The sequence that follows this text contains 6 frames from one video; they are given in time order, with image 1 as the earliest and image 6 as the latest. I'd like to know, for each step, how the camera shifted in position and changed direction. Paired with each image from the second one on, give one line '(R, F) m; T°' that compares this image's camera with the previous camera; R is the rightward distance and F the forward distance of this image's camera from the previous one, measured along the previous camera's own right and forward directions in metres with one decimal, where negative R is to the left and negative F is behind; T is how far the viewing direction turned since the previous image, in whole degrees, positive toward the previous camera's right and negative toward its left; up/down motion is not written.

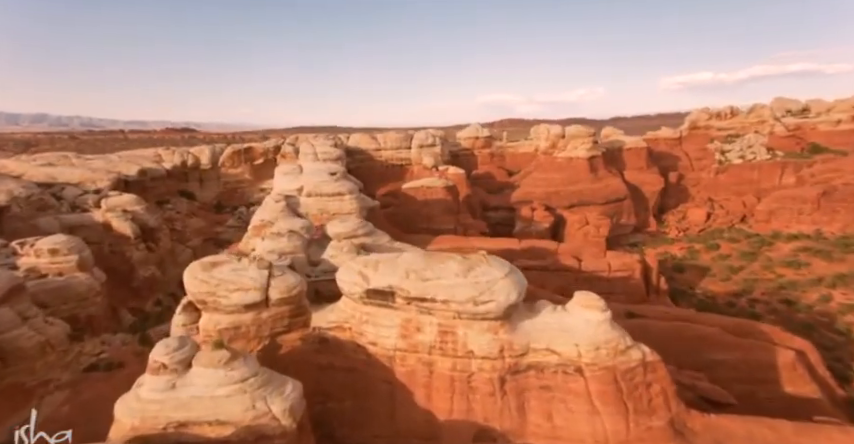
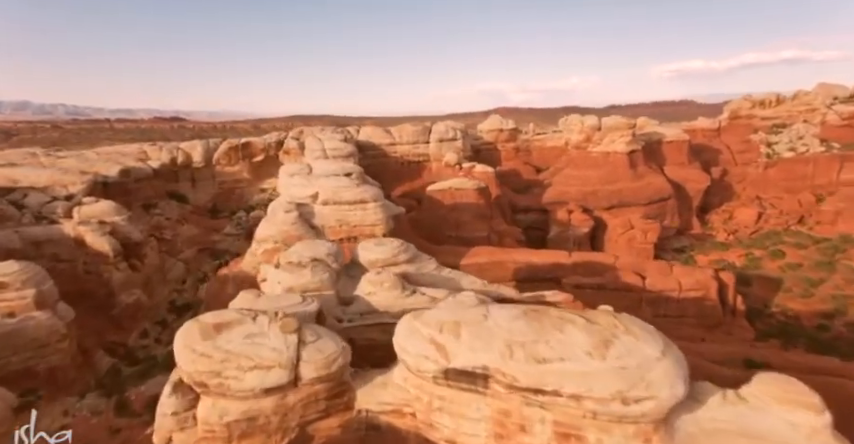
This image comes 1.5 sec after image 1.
(-1.2, +2.7) m; +1°
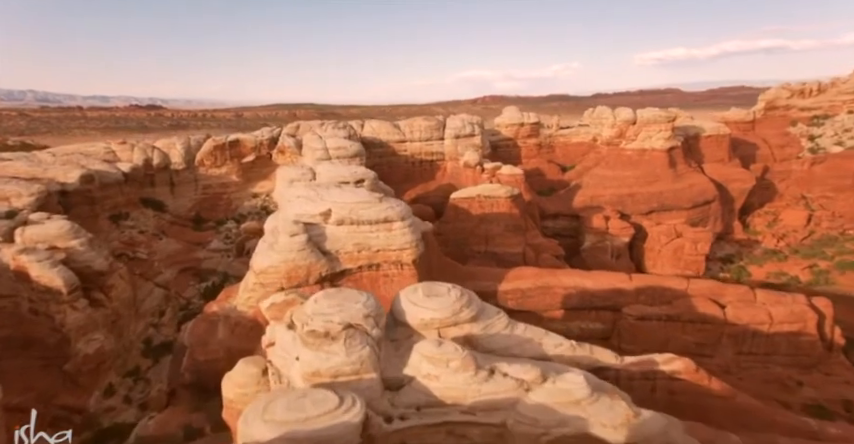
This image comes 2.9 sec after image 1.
(-1.1, +2.7) m; +2°
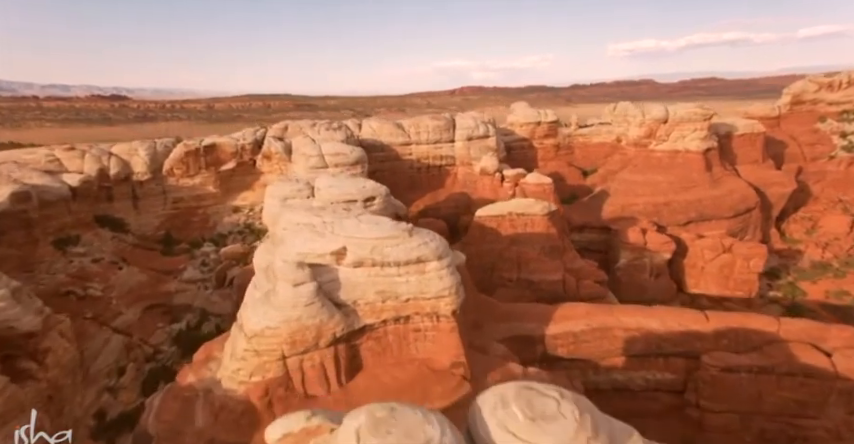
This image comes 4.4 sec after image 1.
(-1.1, +2.6) m; +3°
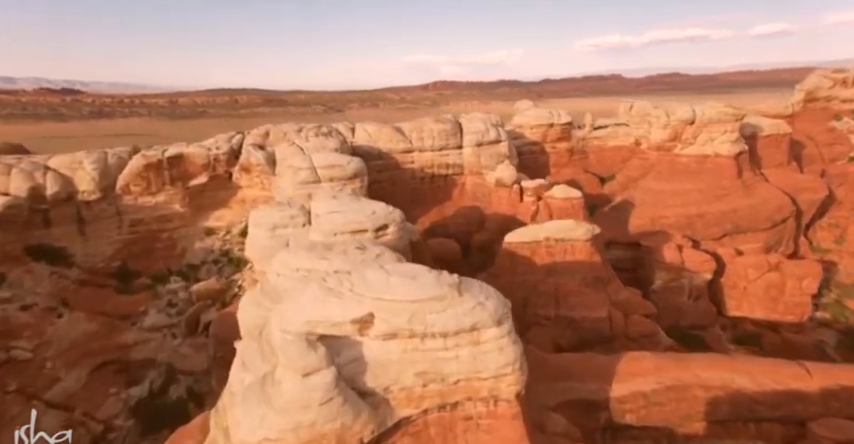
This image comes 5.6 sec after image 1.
(-1.0, +2.3) m; +3°
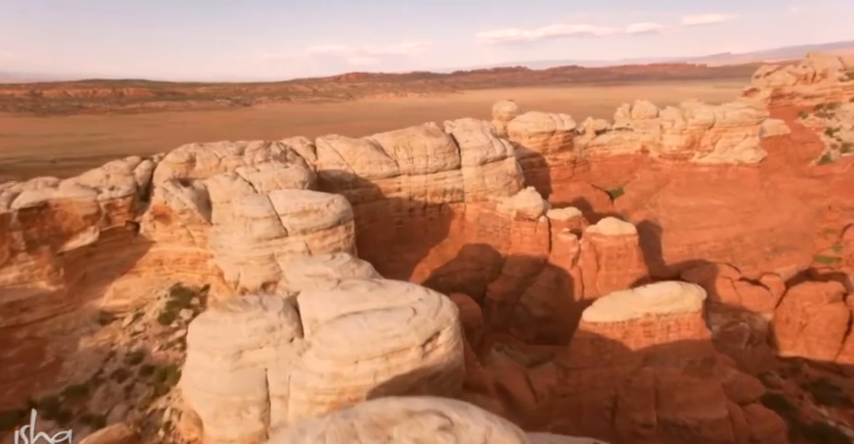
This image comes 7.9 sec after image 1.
(-1.7, +3.9) m; +10°
